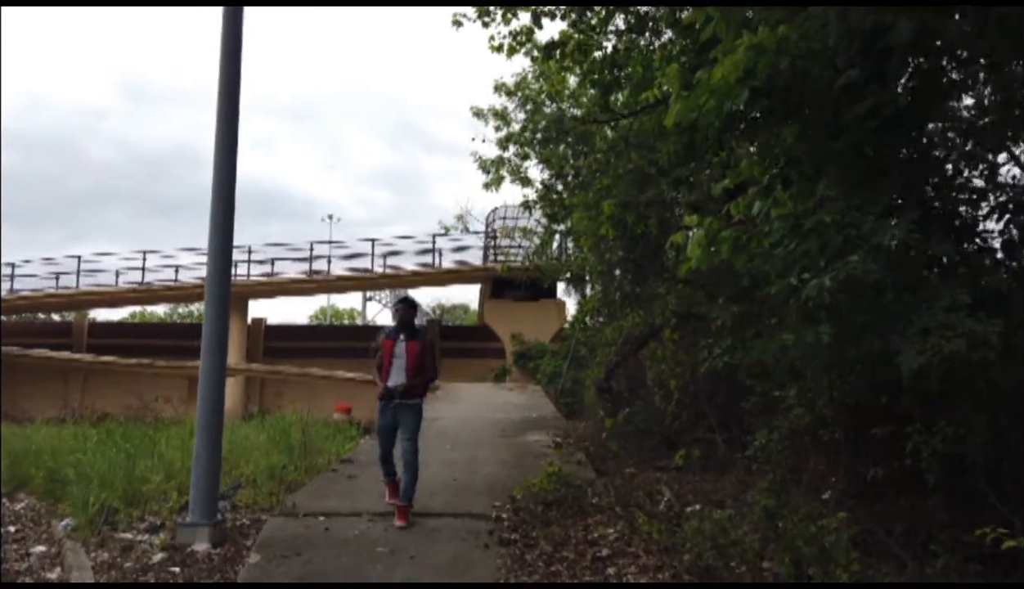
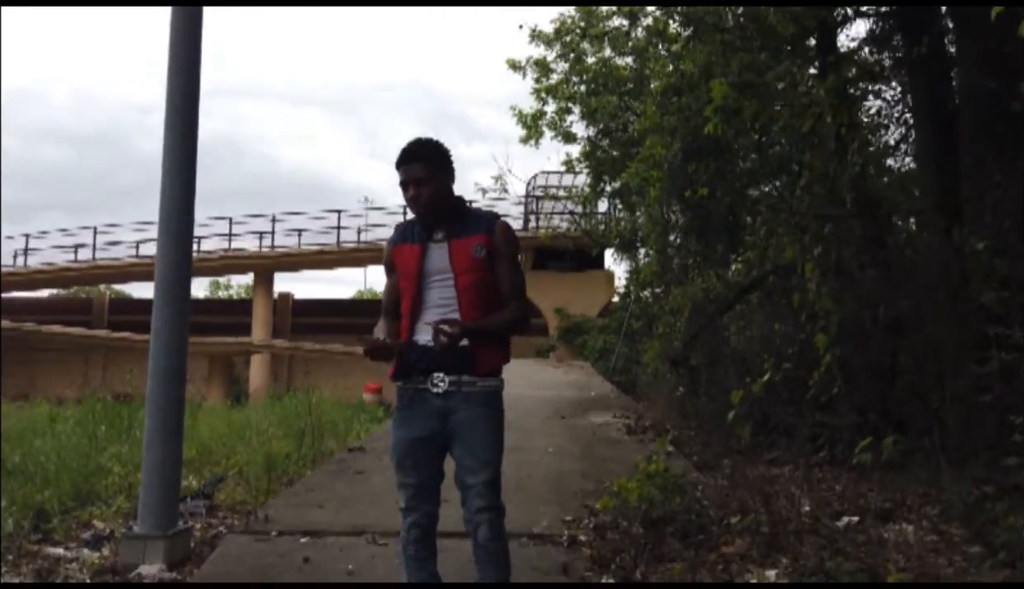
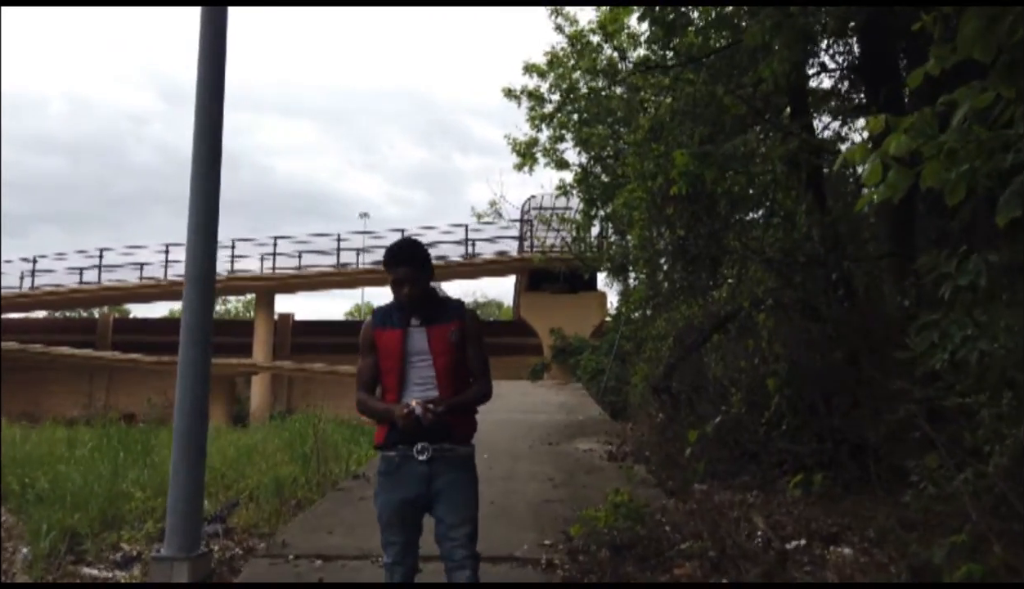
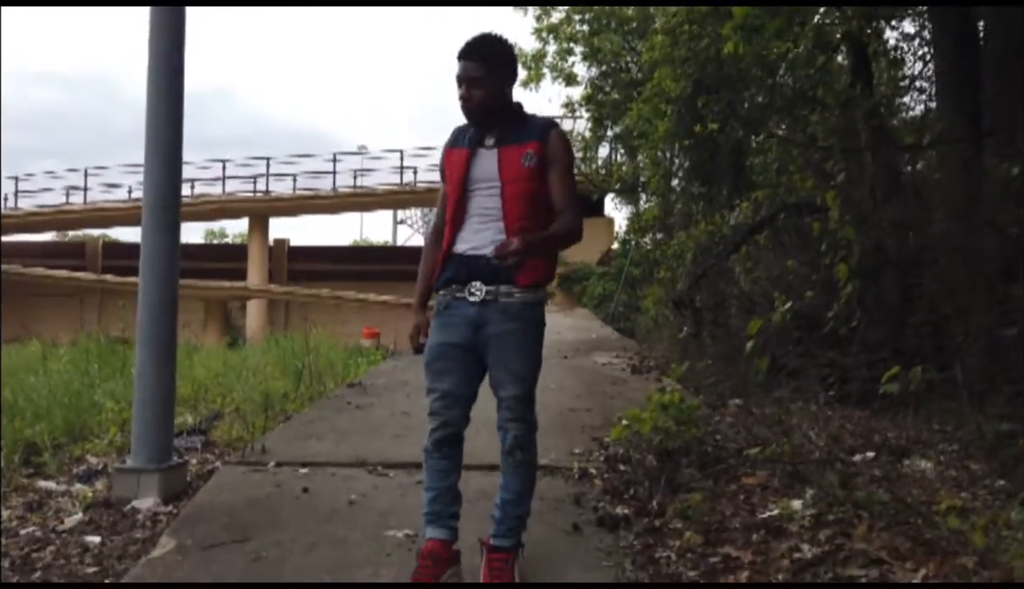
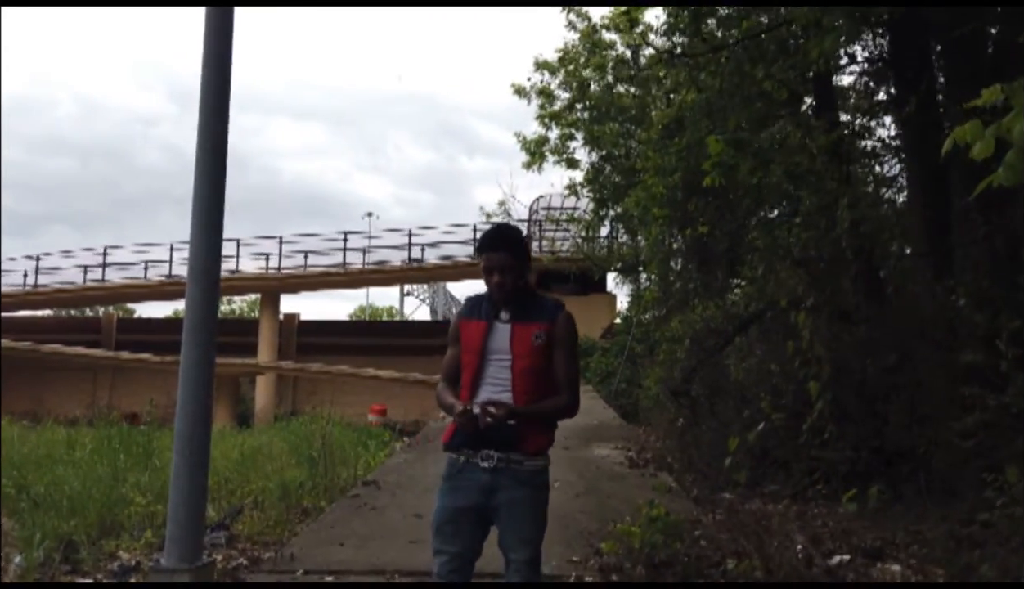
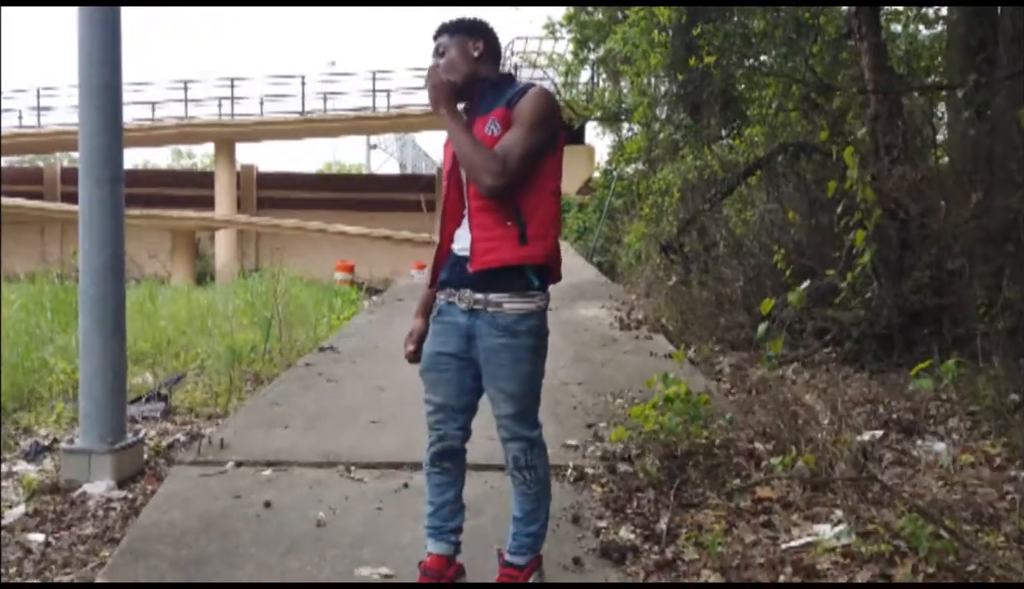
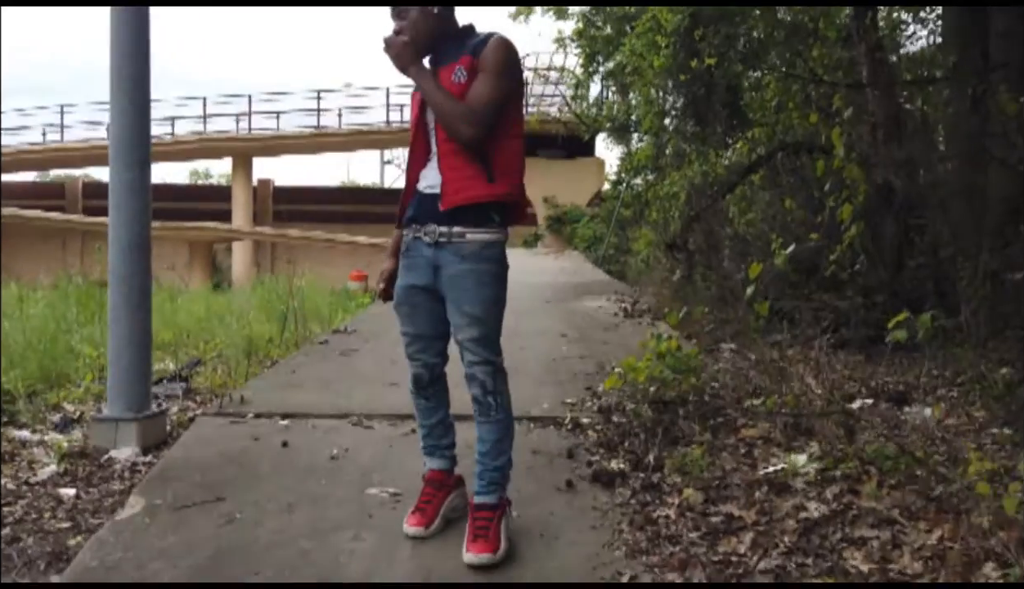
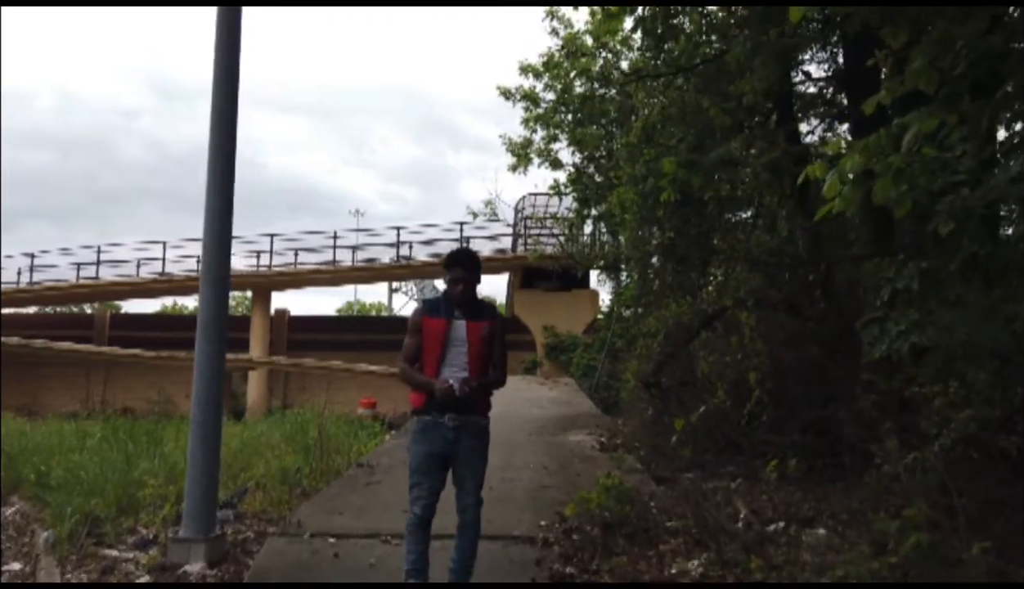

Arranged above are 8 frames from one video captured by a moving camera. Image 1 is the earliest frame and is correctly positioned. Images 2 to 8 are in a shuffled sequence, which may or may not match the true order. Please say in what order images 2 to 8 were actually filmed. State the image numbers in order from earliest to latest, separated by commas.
8, 3, 5, 2, 4, 7, 6
